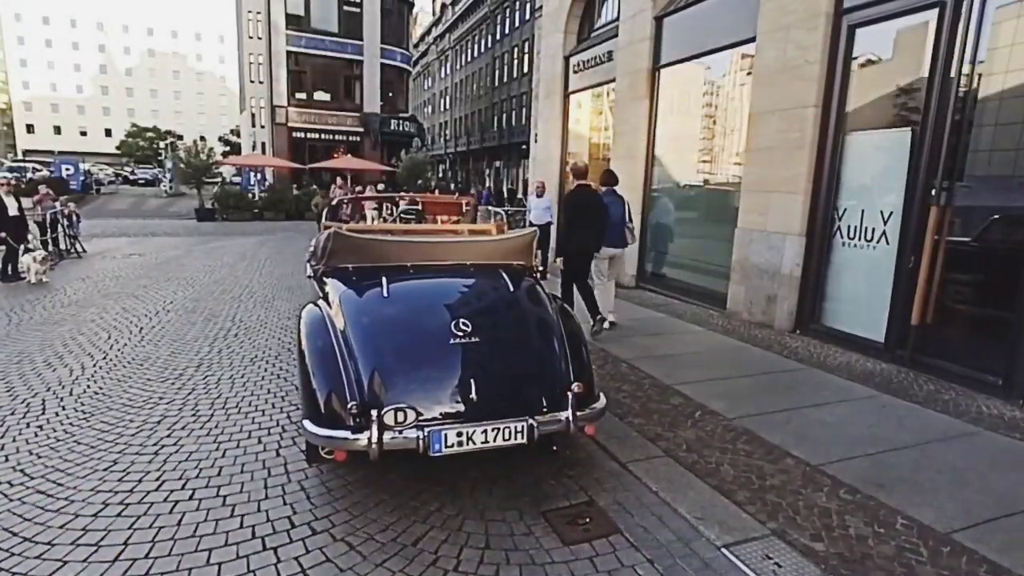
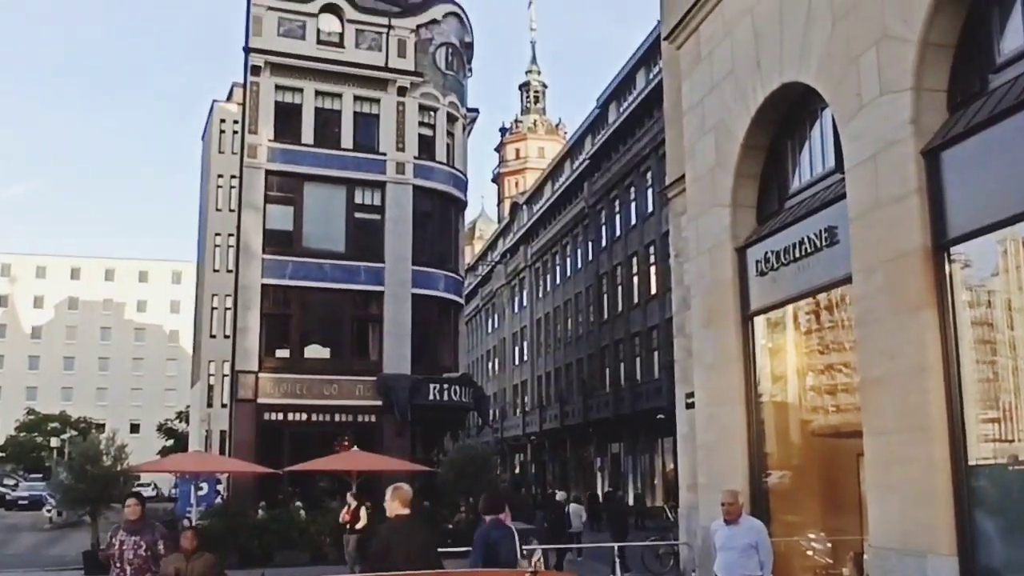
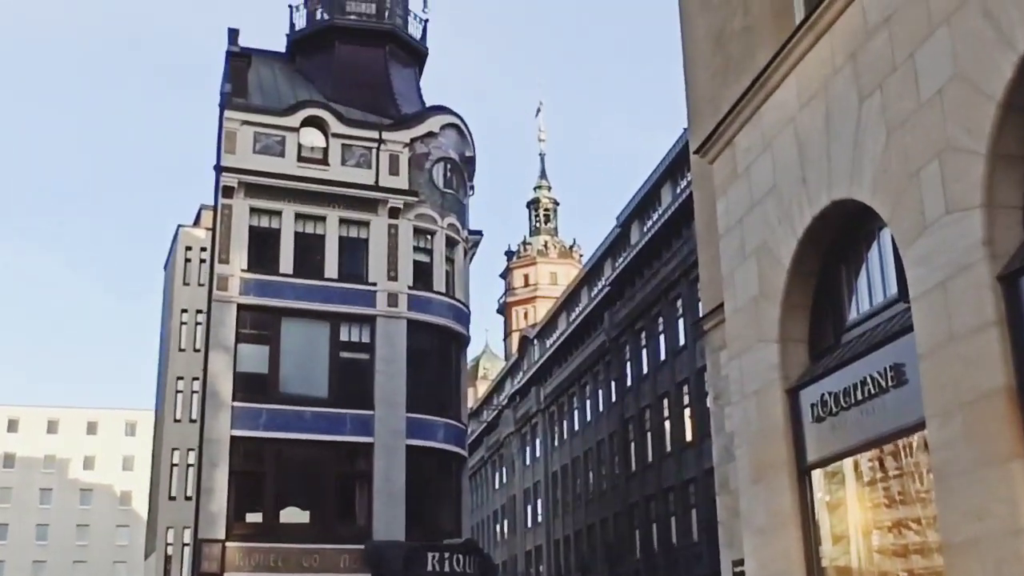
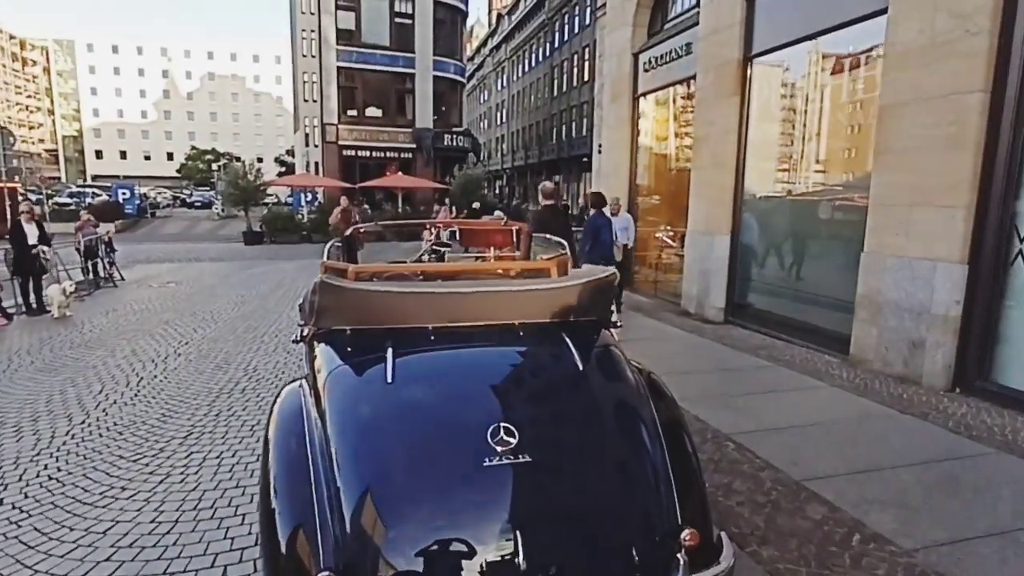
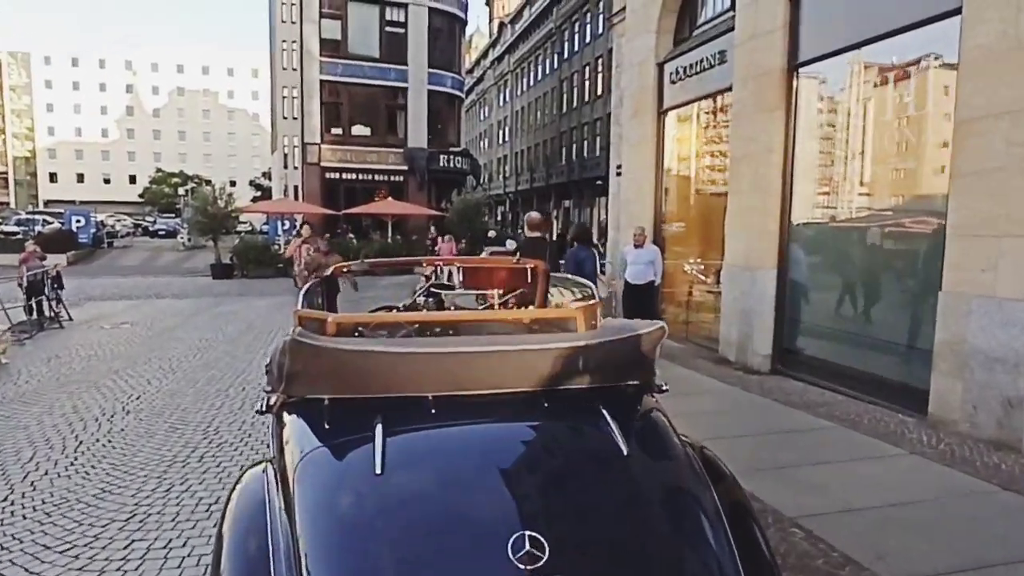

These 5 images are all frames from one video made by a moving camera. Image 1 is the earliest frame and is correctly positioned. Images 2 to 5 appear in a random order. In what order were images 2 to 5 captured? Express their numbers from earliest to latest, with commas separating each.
4, 5, 2, 3
